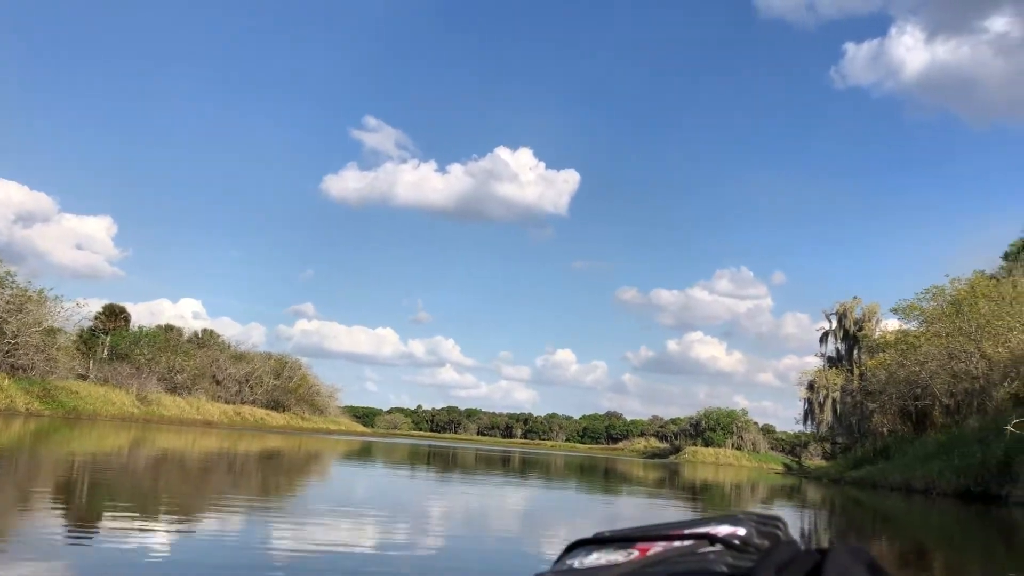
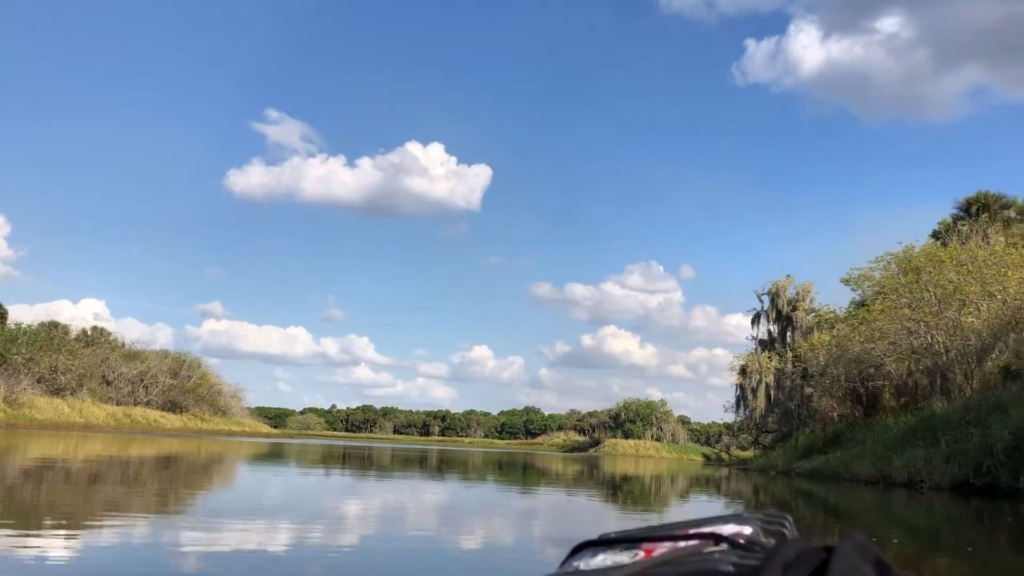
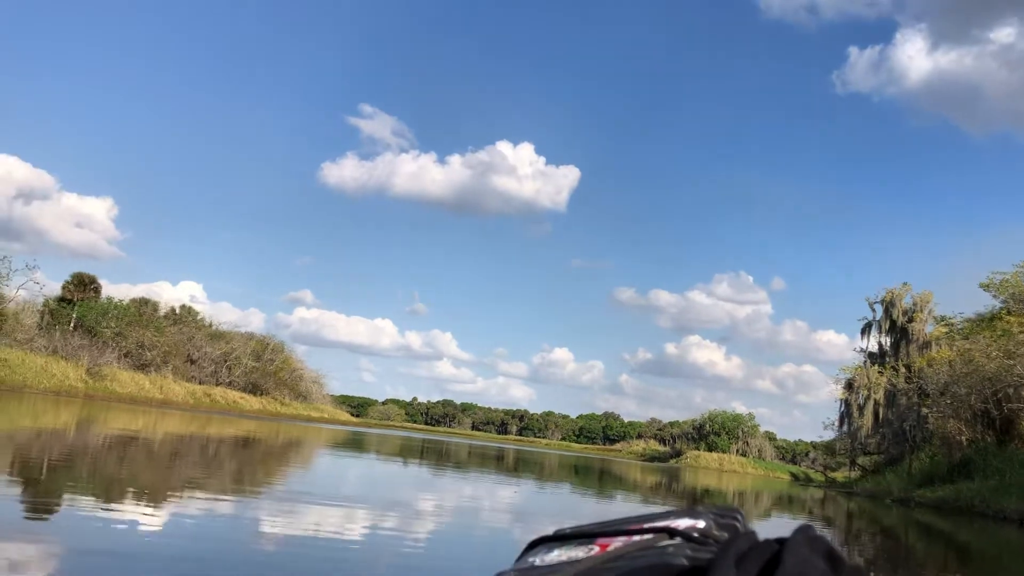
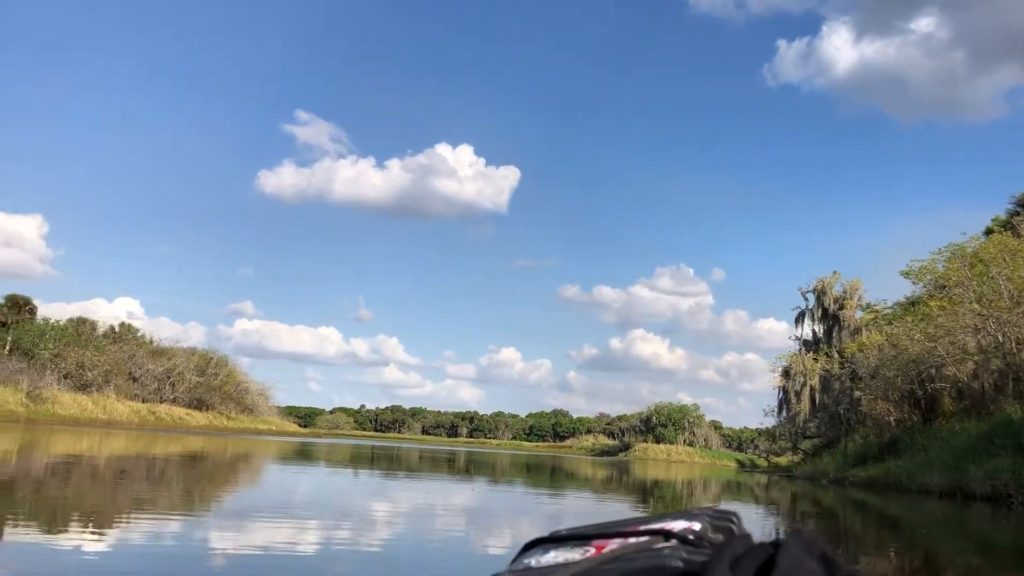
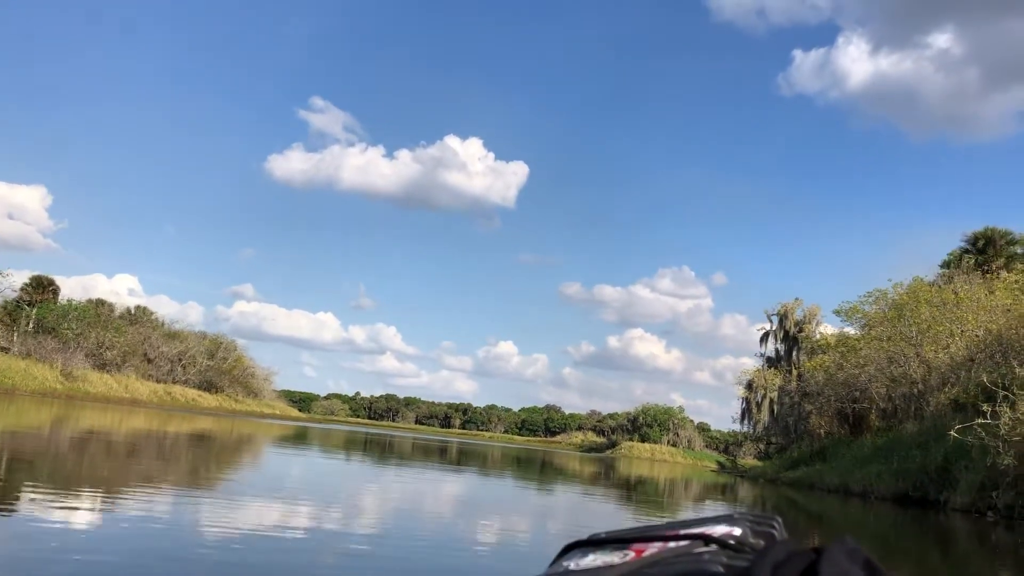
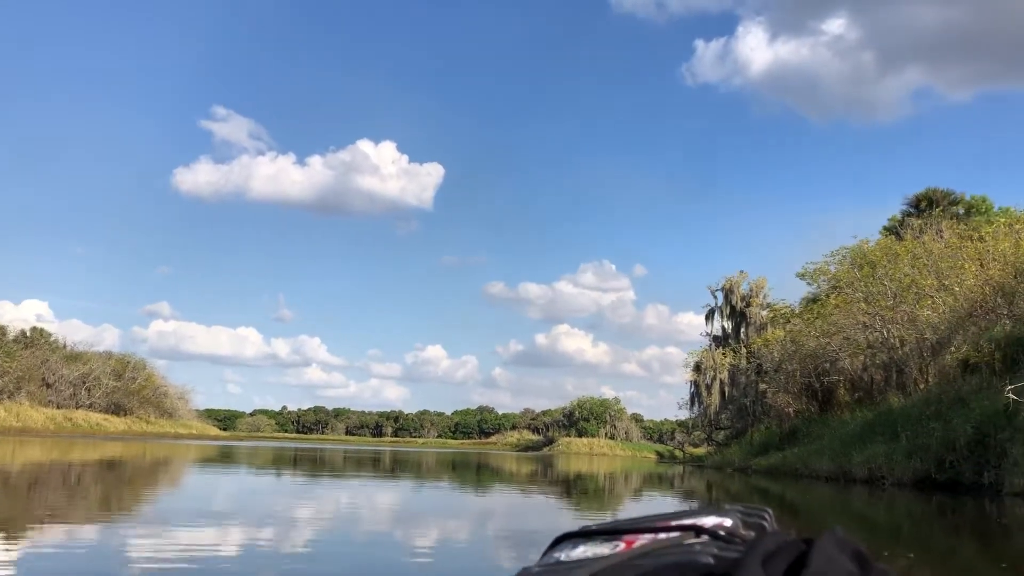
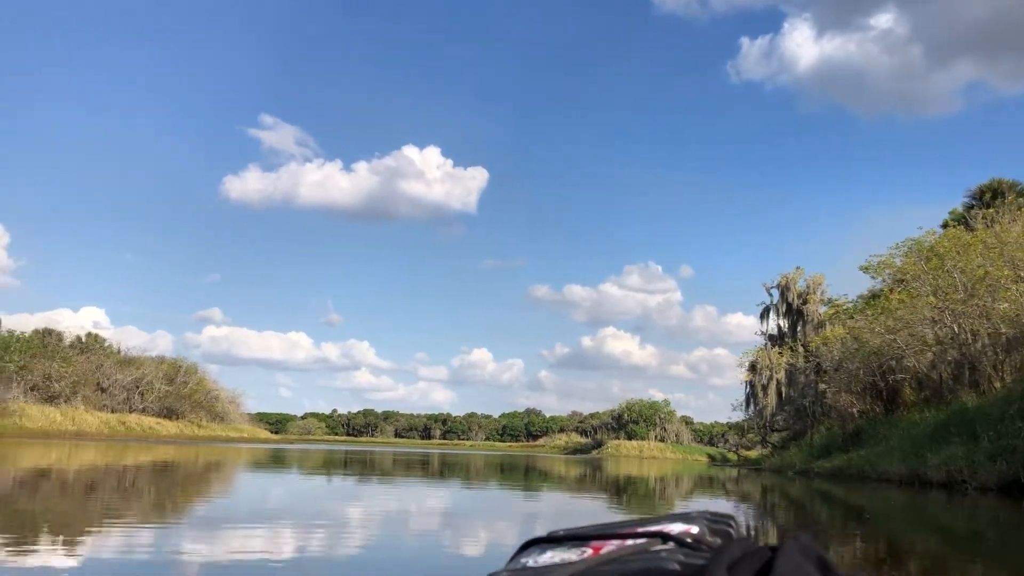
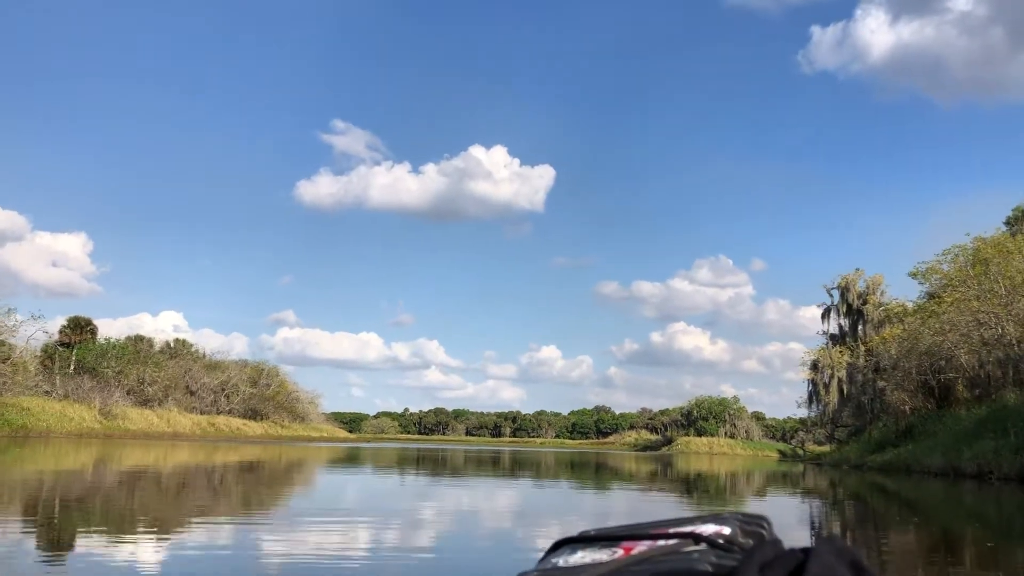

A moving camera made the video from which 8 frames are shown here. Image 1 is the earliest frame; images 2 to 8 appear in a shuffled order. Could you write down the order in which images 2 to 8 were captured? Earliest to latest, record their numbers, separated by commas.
5, 8, 2, 6, 7, 4, 3
